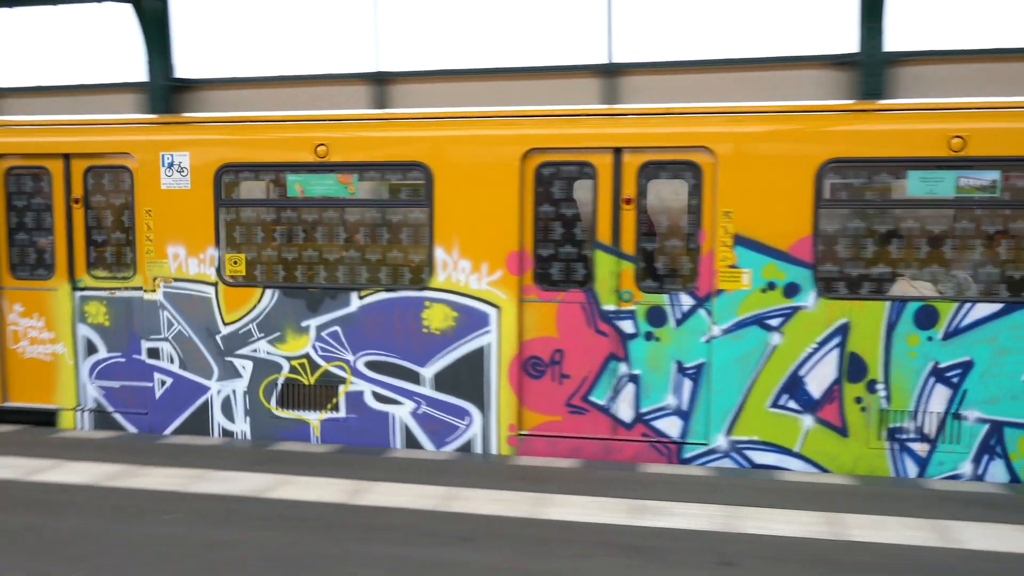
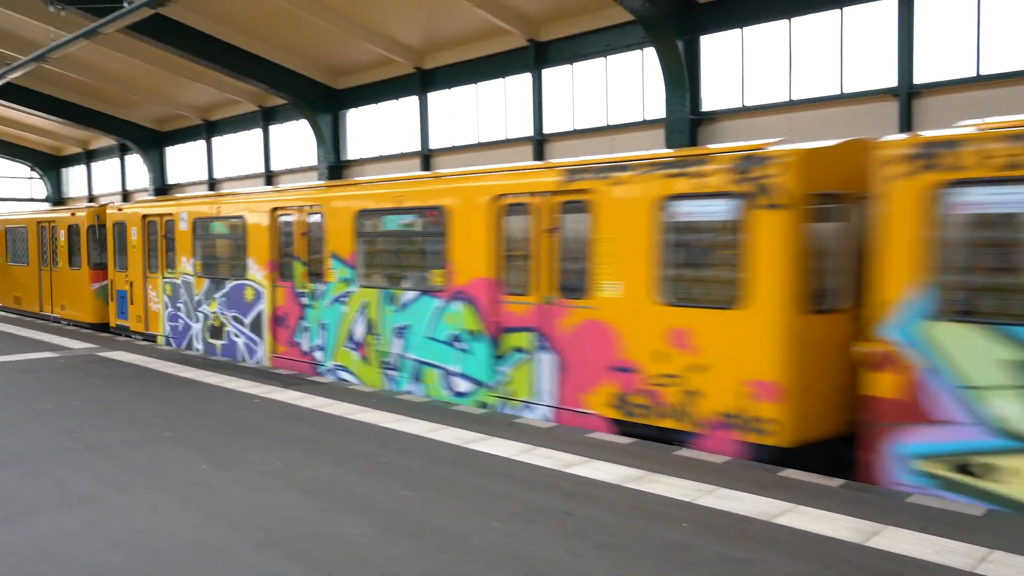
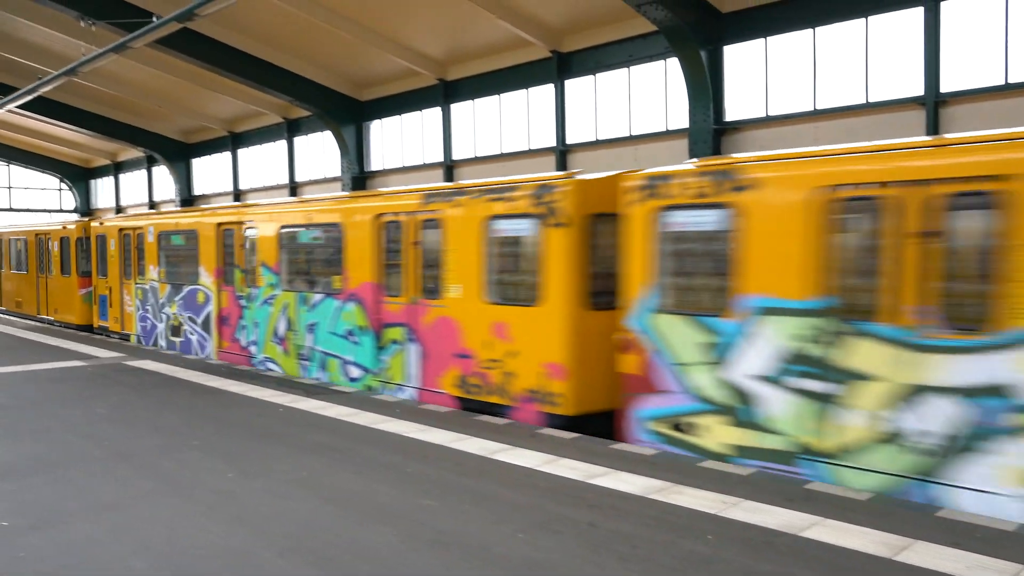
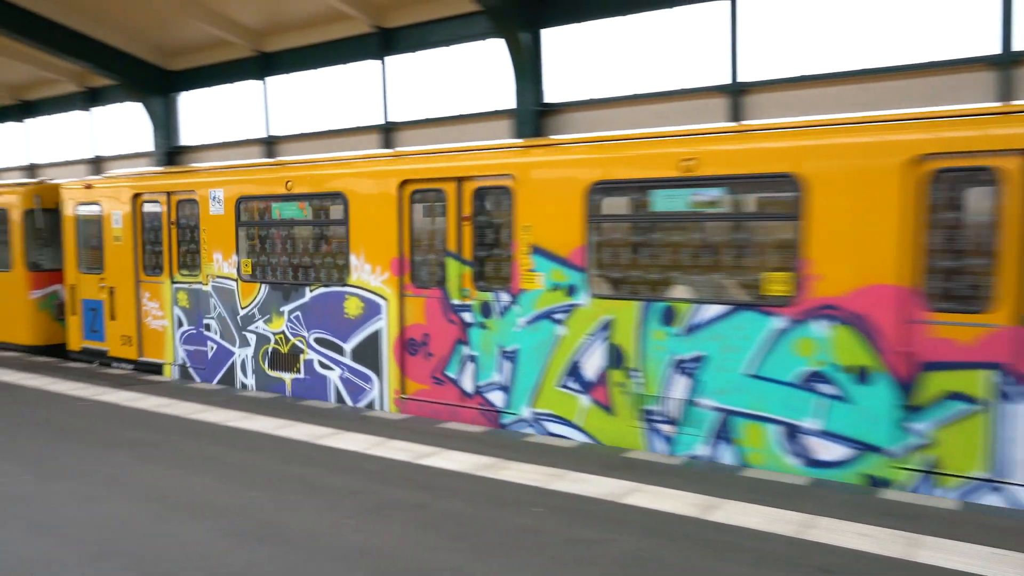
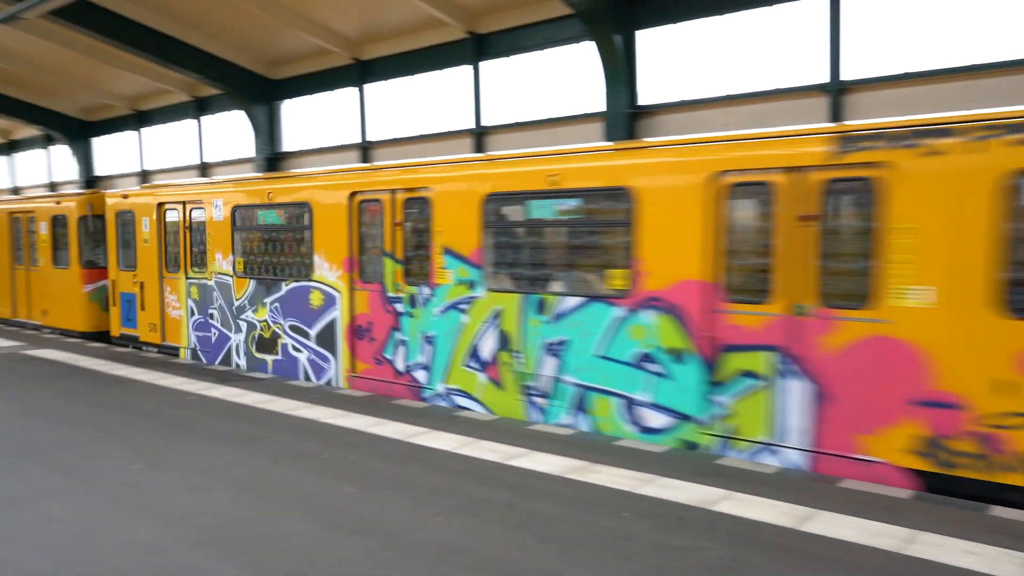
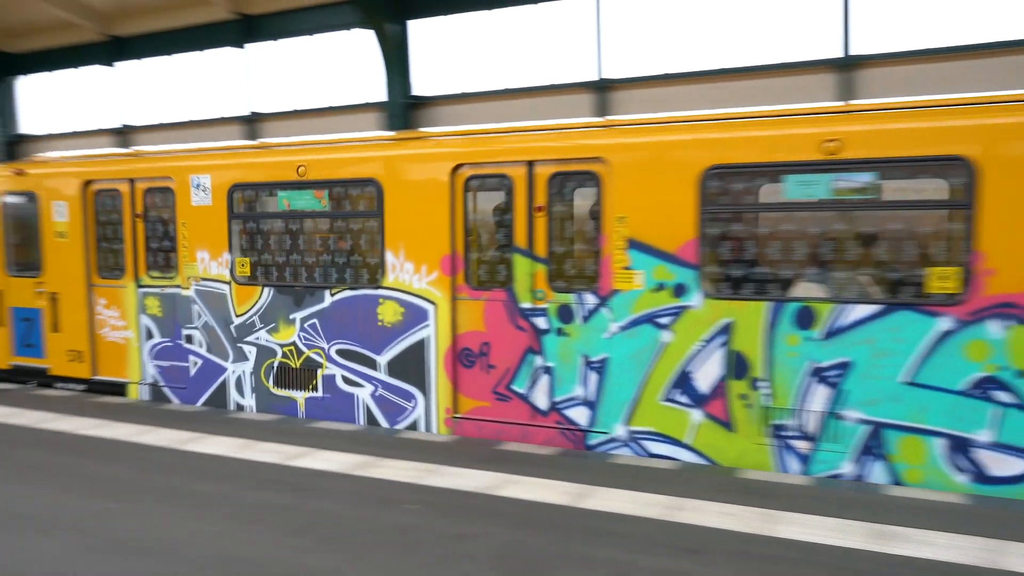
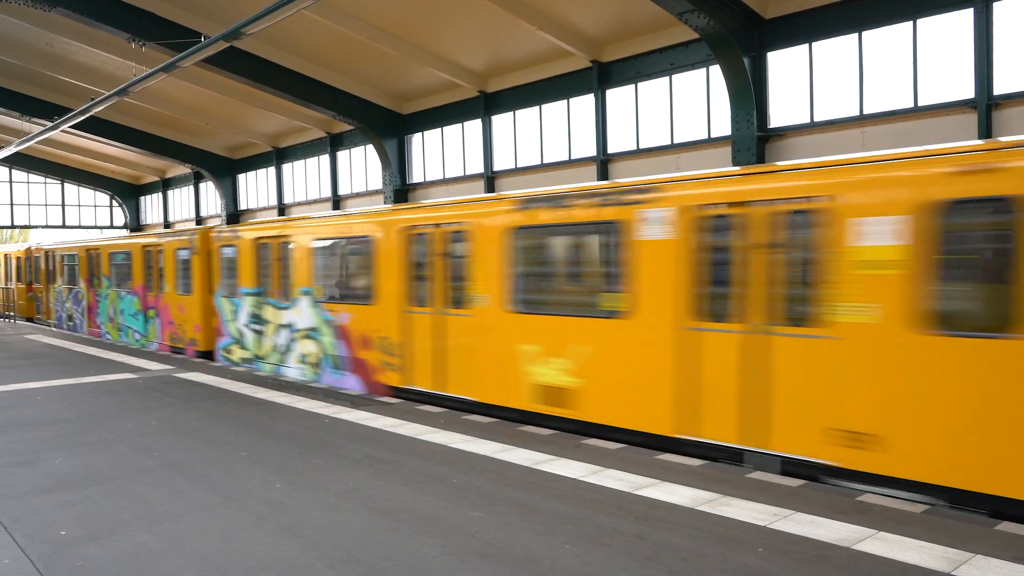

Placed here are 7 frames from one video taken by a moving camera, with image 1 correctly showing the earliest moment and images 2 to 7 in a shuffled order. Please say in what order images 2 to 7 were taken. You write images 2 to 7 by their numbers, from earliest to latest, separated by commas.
6, 4, 5, 2, 3, 7
